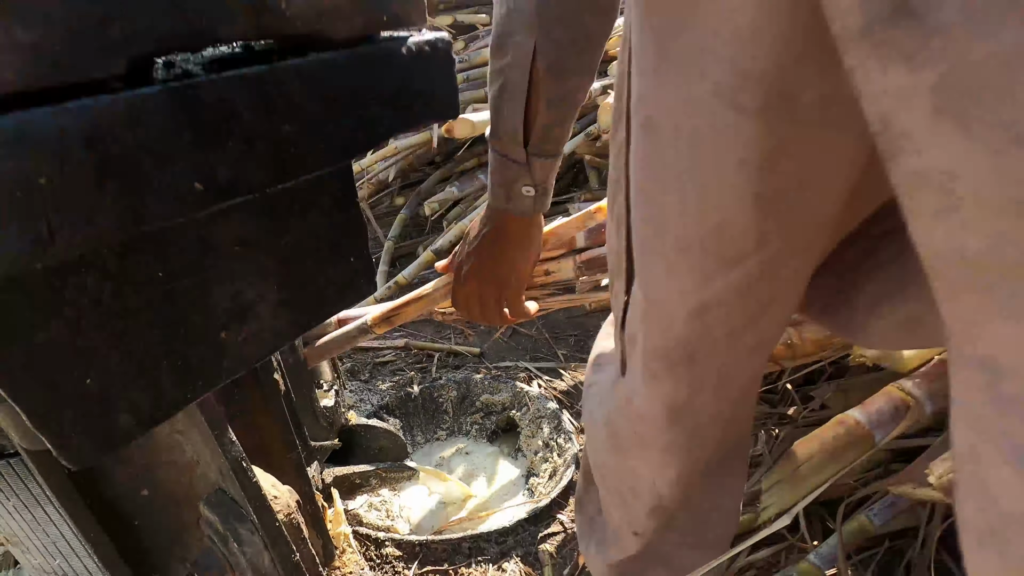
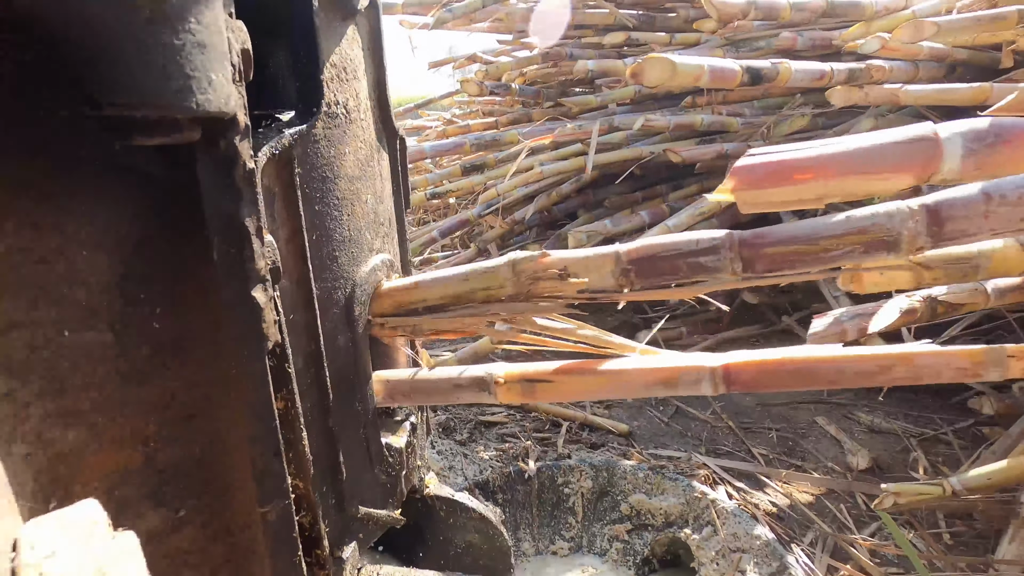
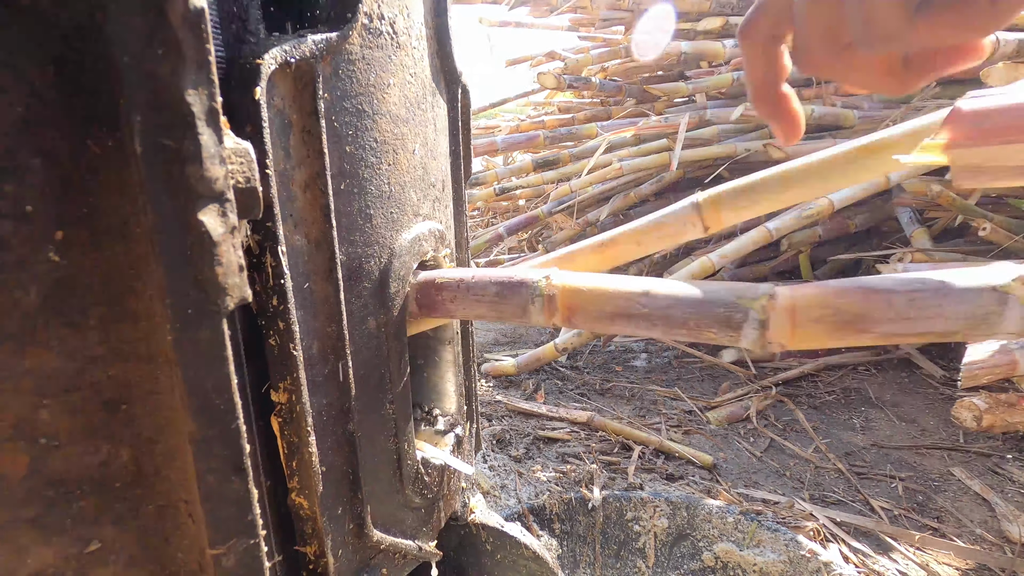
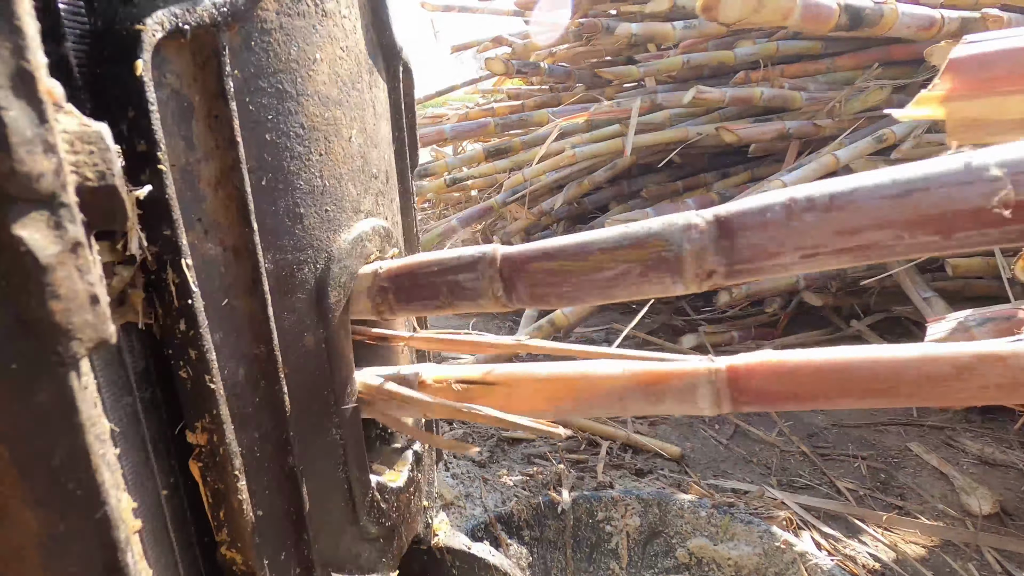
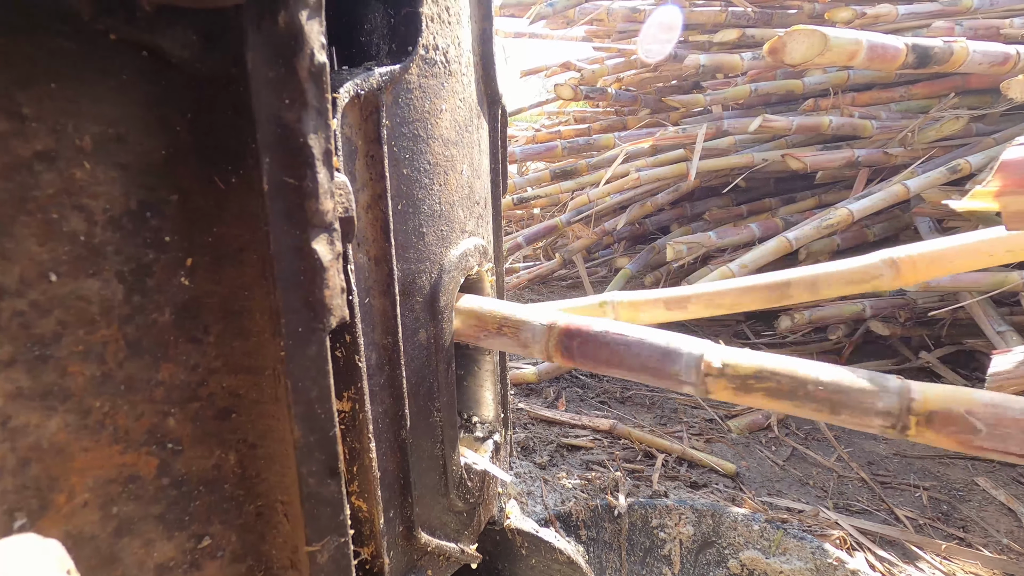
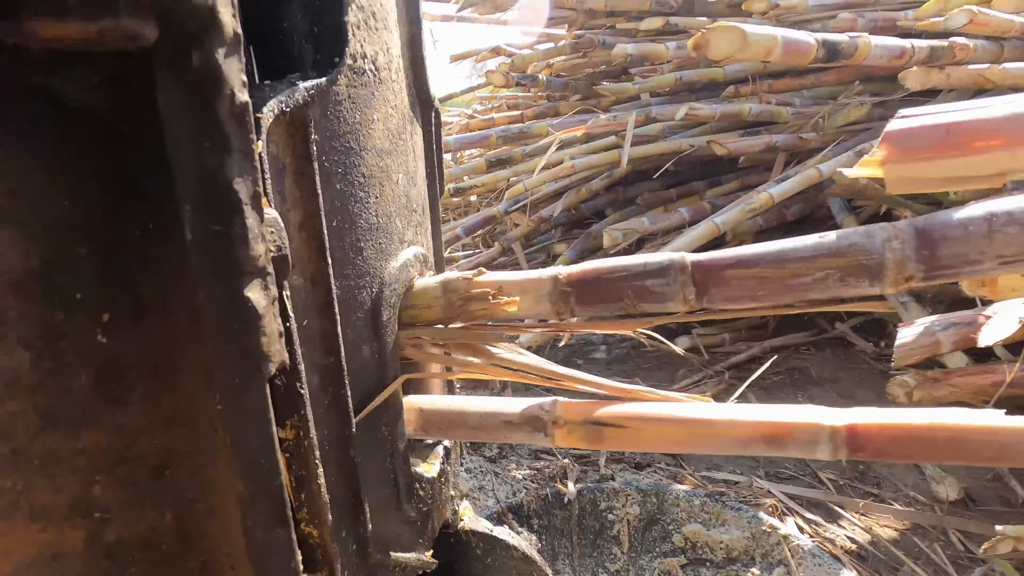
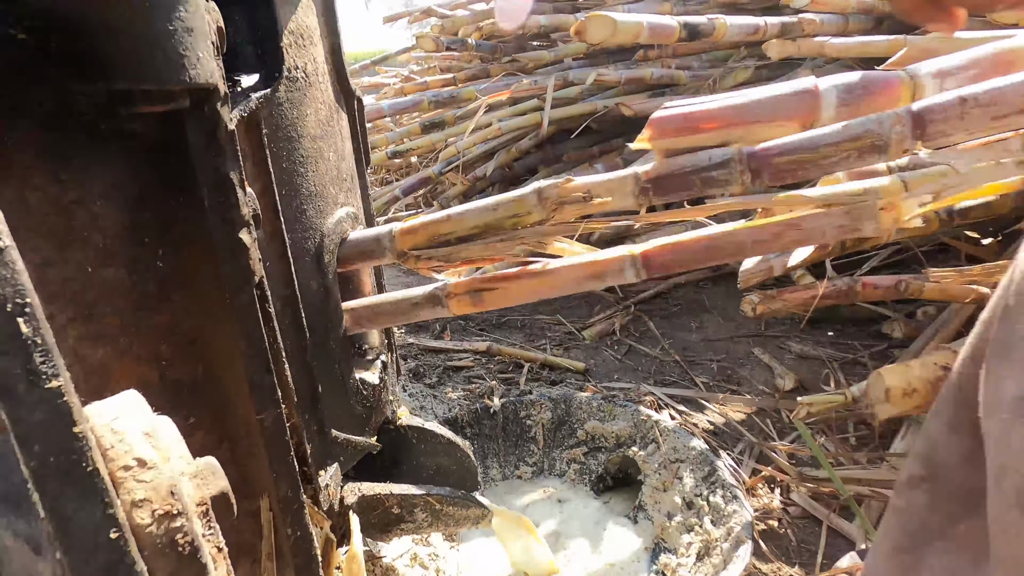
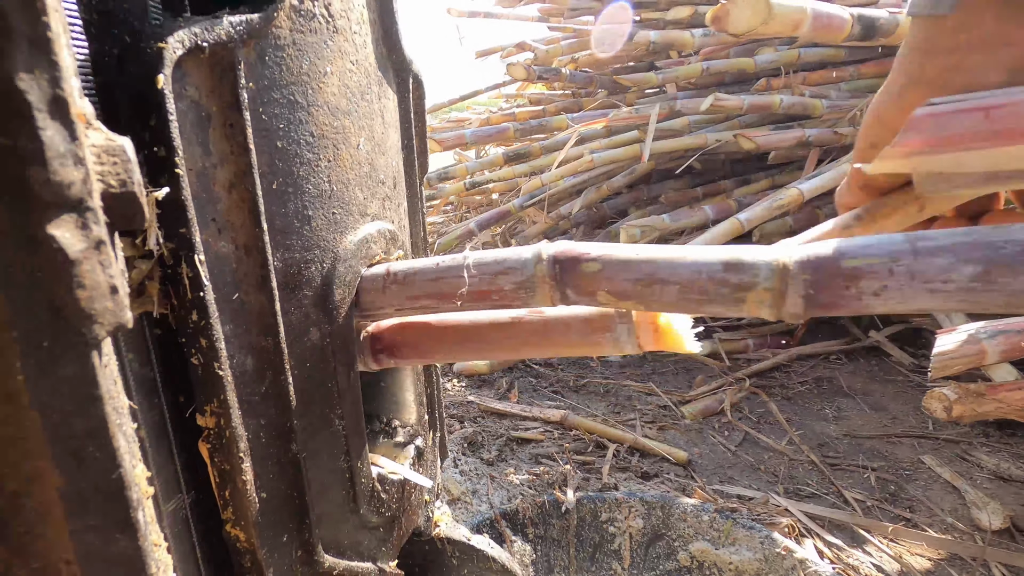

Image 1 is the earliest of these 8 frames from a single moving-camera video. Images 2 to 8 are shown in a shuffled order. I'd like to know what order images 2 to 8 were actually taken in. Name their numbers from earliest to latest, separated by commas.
7, 2, 6, 4, 8, 3, 5
